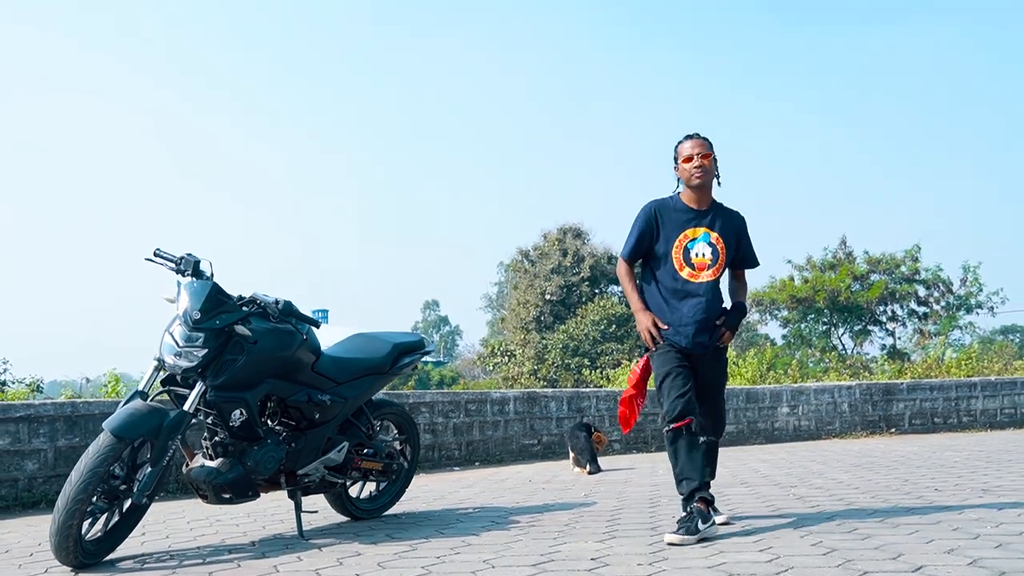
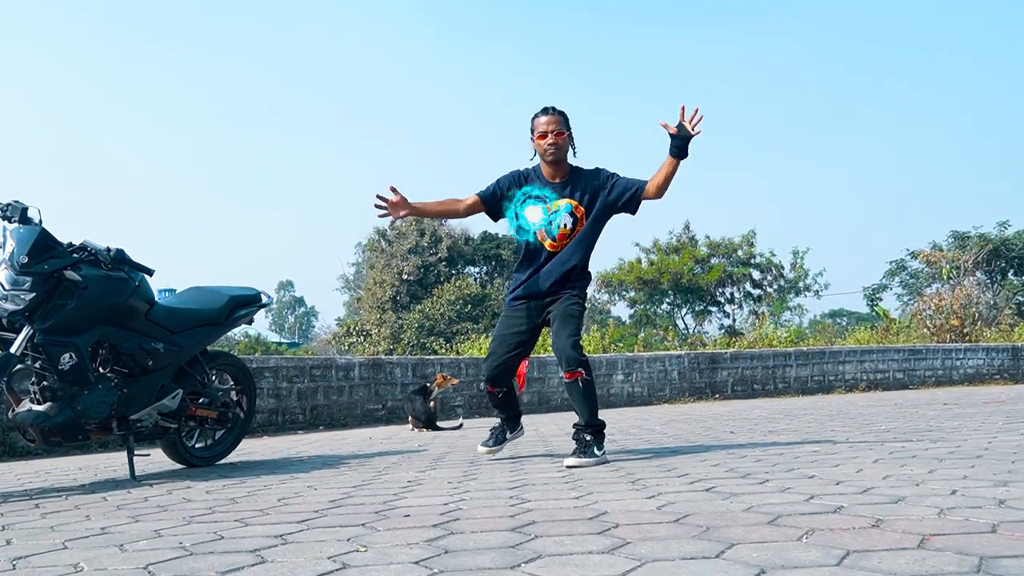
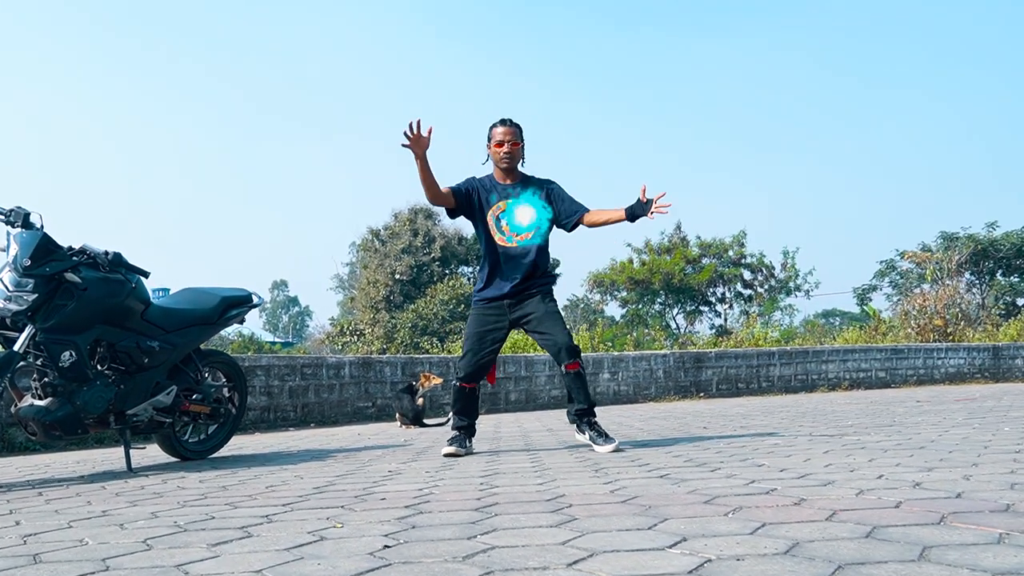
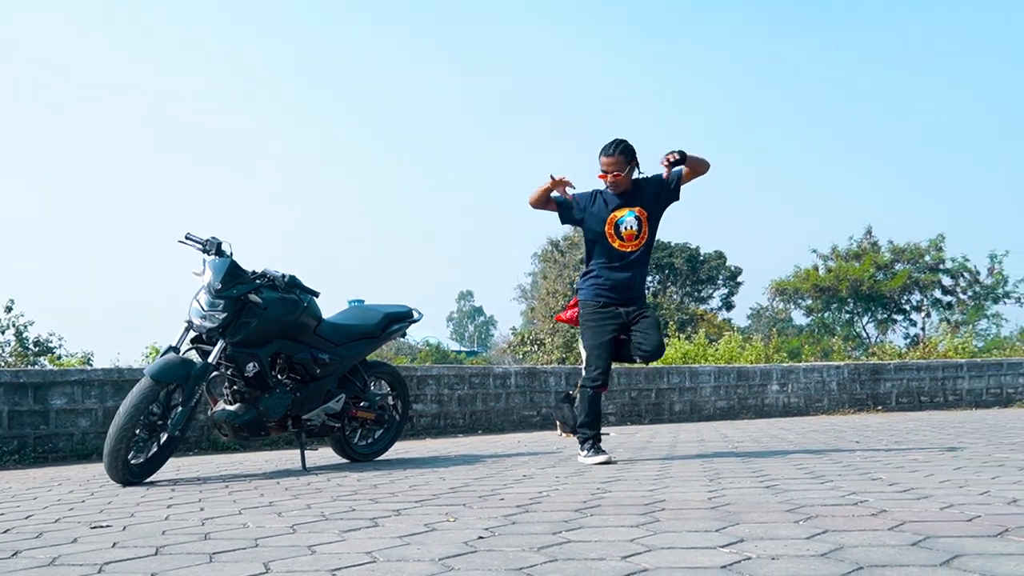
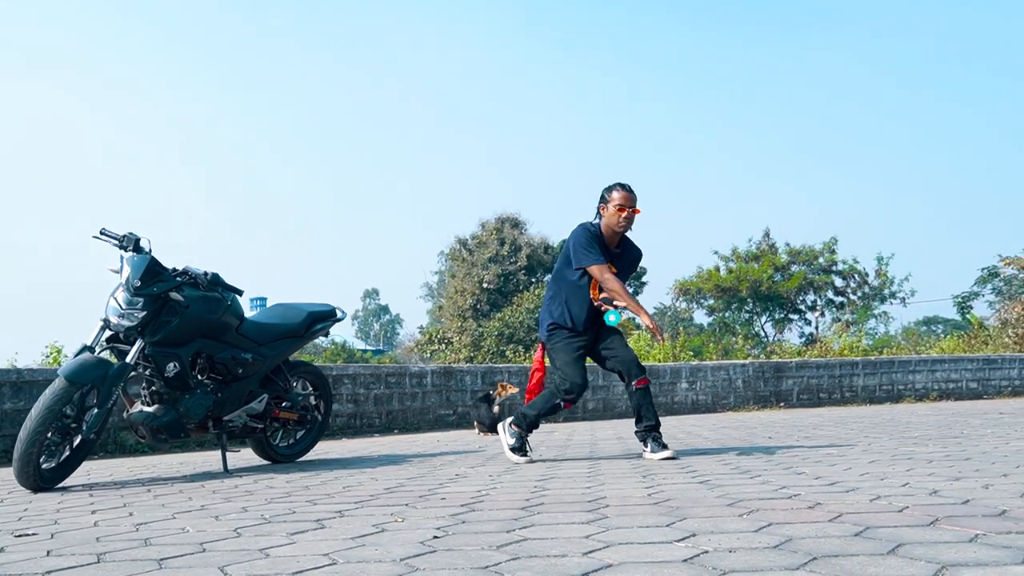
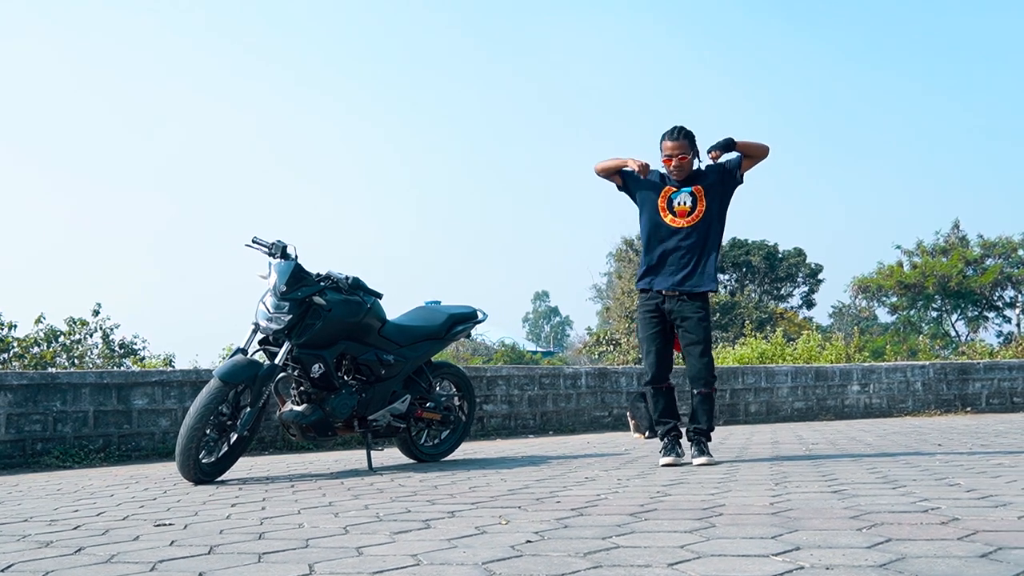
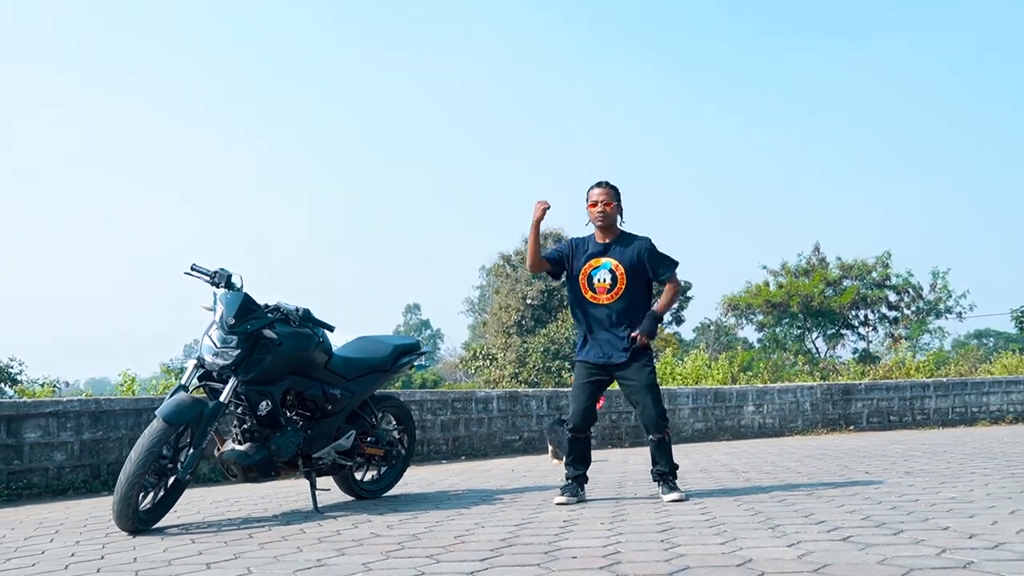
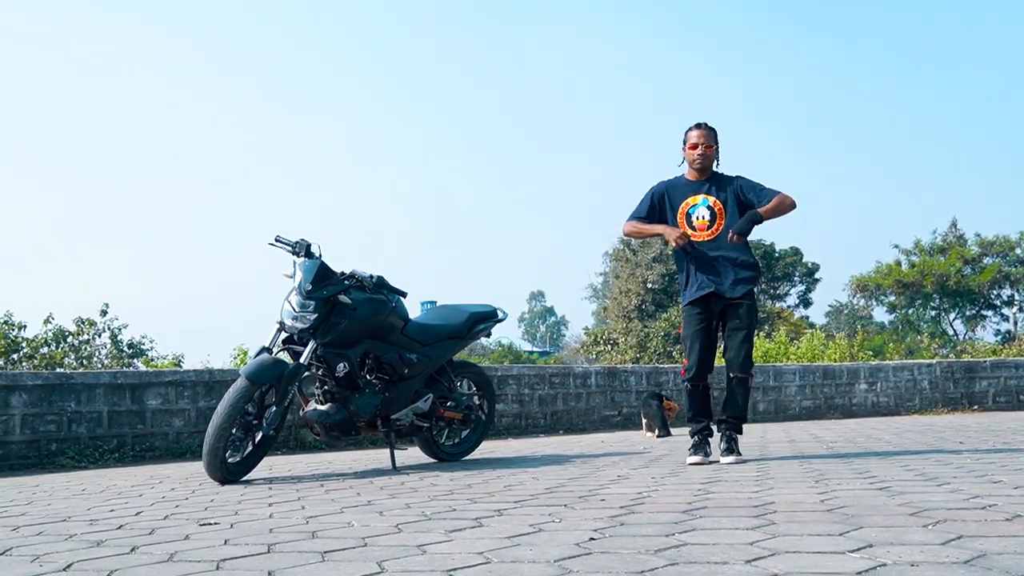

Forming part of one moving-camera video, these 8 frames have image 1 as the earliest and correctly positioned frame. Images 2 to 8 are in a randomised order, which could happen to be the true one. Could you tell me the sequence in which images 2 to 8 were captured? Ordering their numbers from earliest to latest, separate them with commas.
7, 8, 6, 4, 5, 3, 2
